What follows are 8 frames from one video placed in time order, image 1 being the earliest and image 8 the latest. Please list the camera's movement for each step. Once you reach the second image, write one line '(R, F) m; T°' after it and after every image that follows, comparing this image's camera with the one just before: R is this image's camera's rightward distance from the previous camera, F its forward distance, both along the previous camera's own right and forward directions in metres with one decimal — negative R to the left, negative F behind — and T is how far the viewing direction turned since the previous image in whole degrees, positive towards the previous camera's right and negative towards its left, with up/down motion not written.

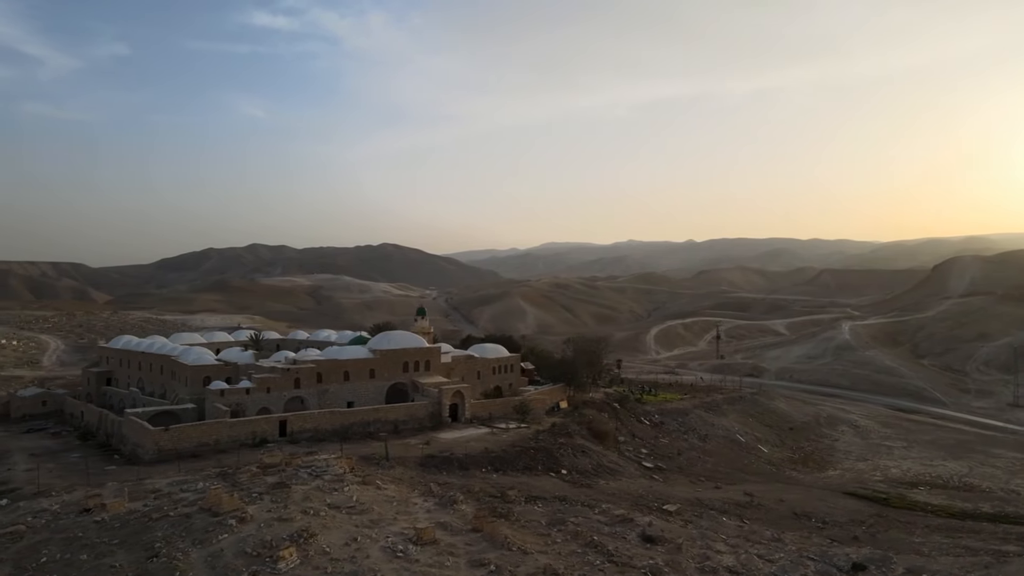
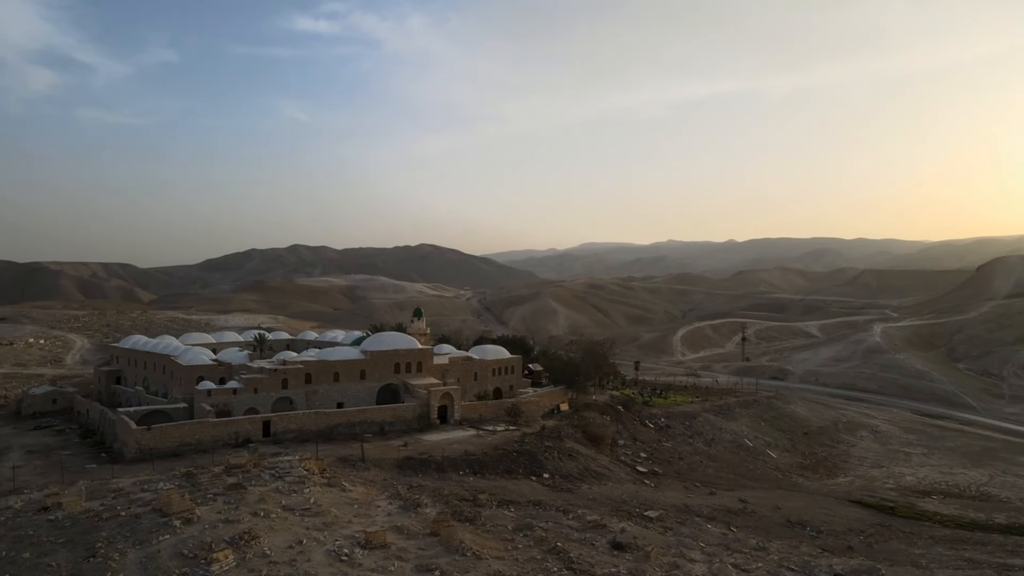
(+1.5, +0.3) m; -3°
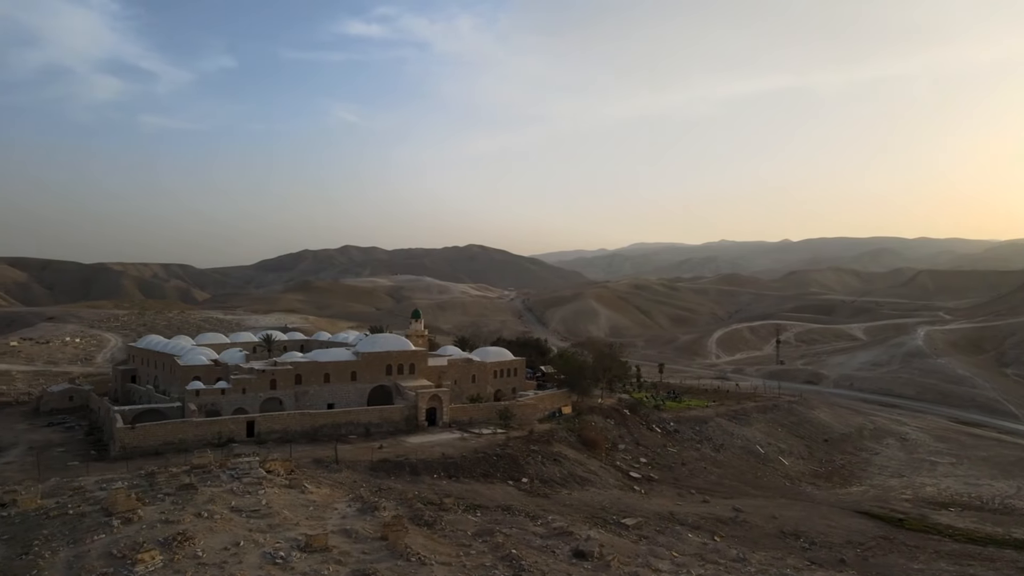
(+1.9, +0.3) m; -3°
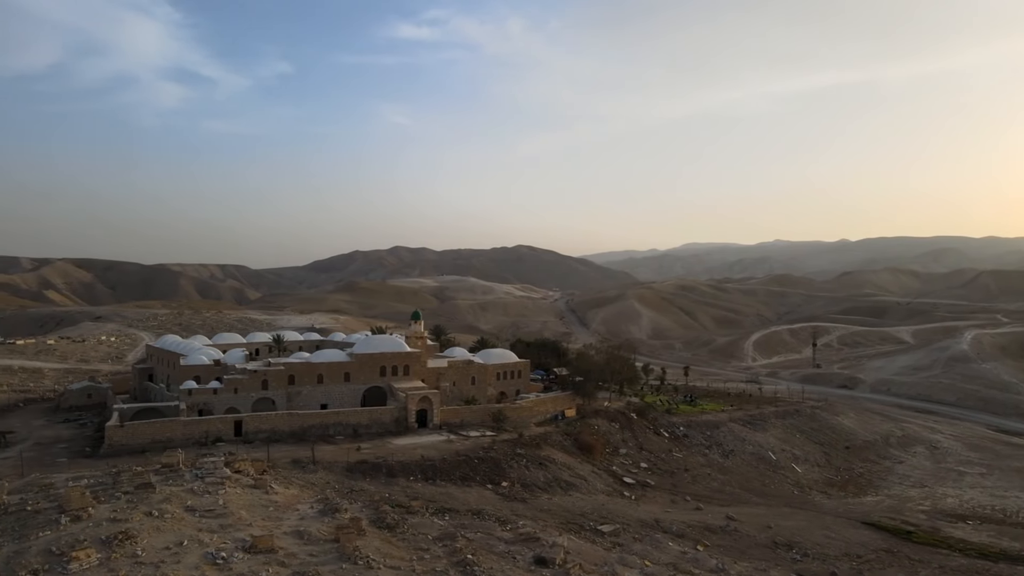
(+1.8, +0.3) m; -3°
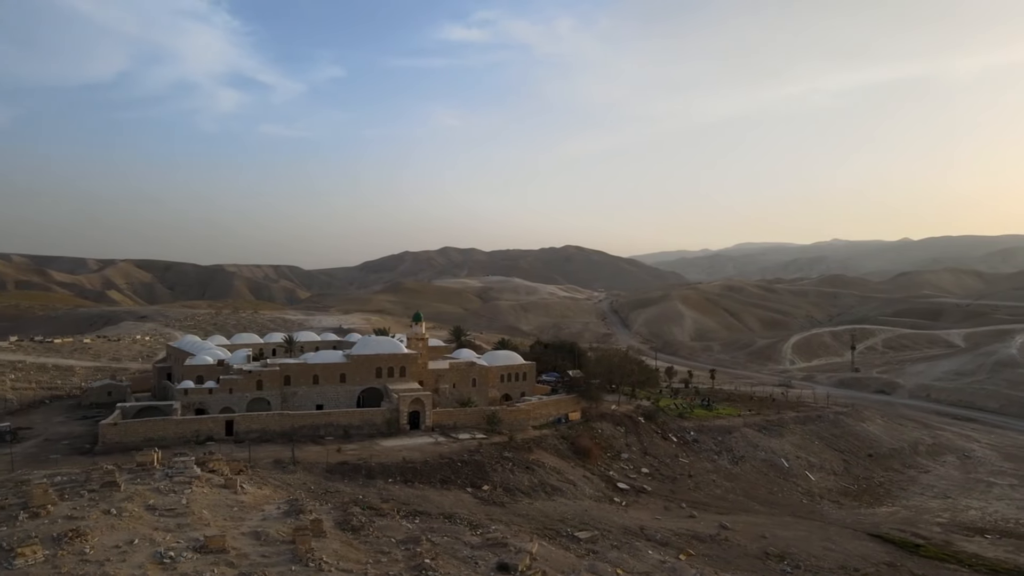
(+1.8, +0.2) m; -3°
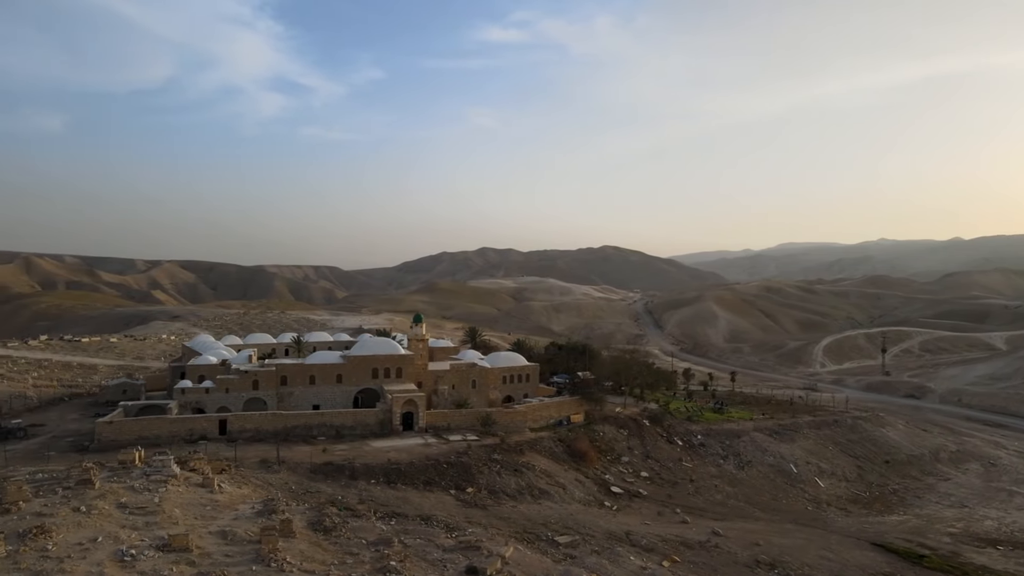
(+1.4, +0.1) m; -3°
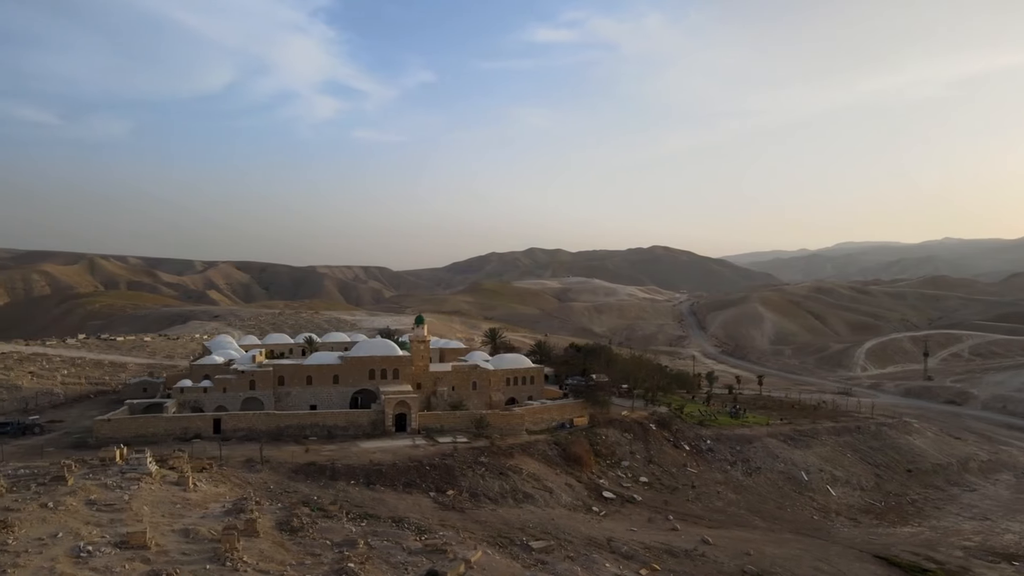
(+1.8, +0.2) m; -3°
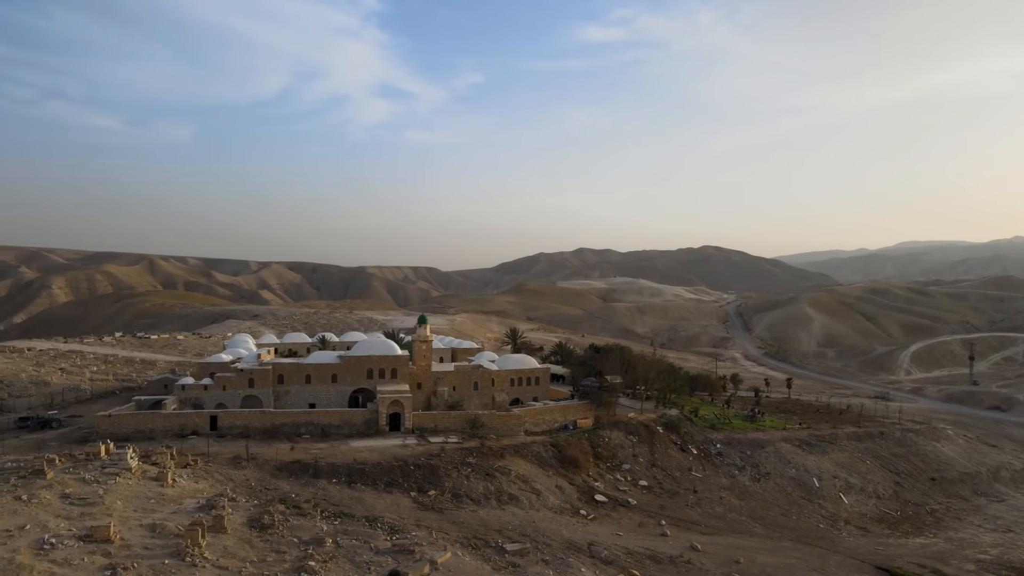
(+1.8, +0.2) m; -3°
